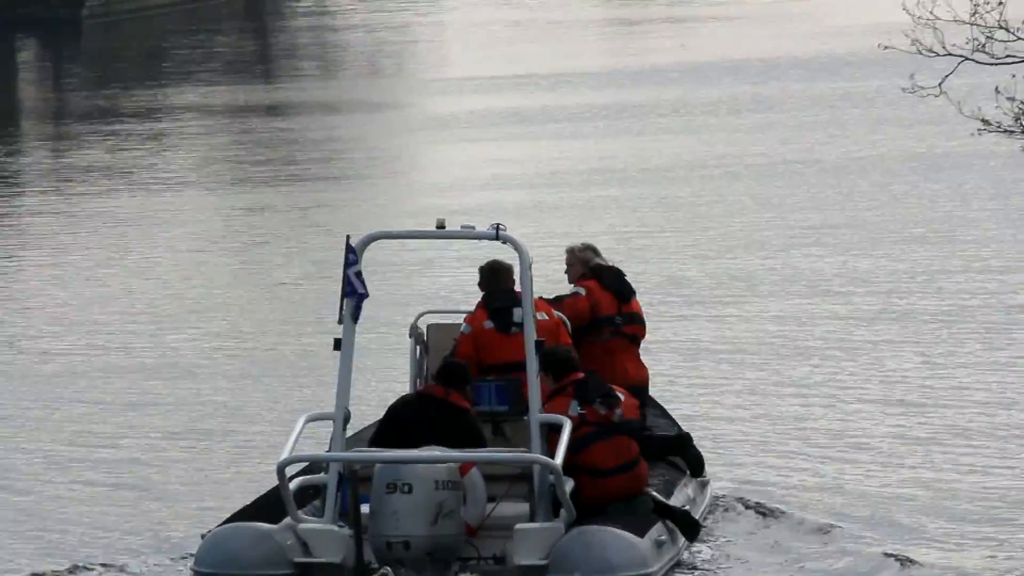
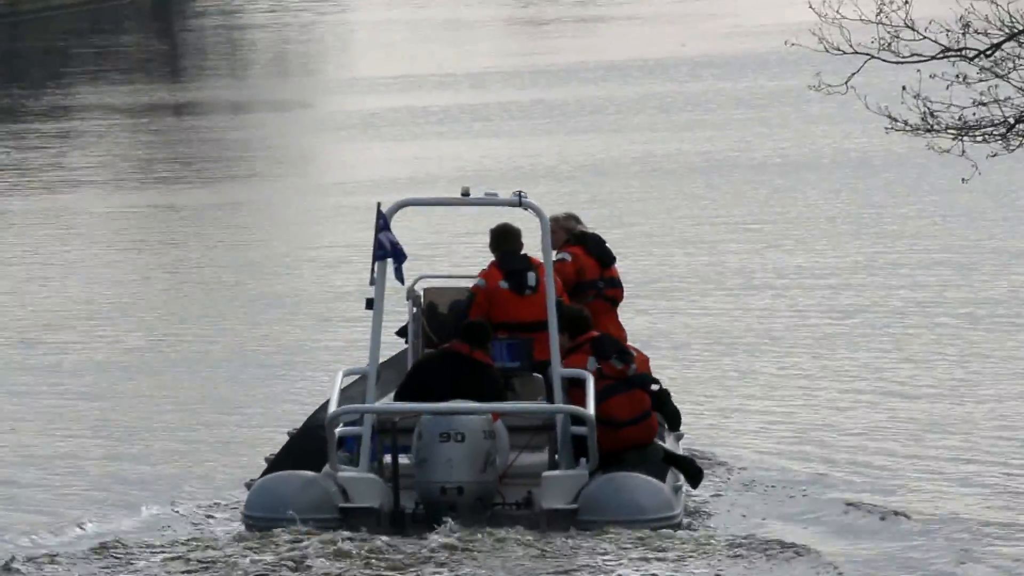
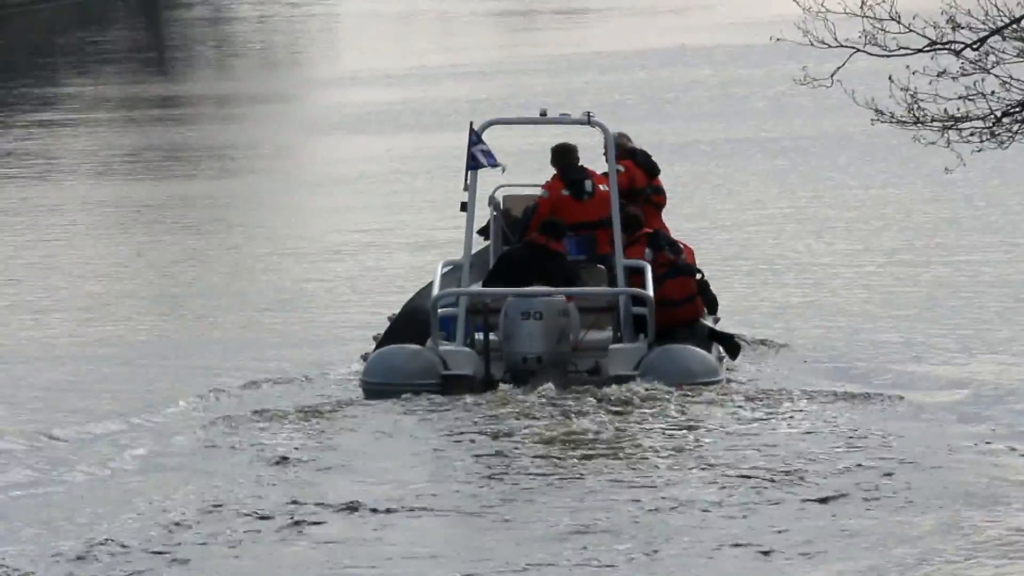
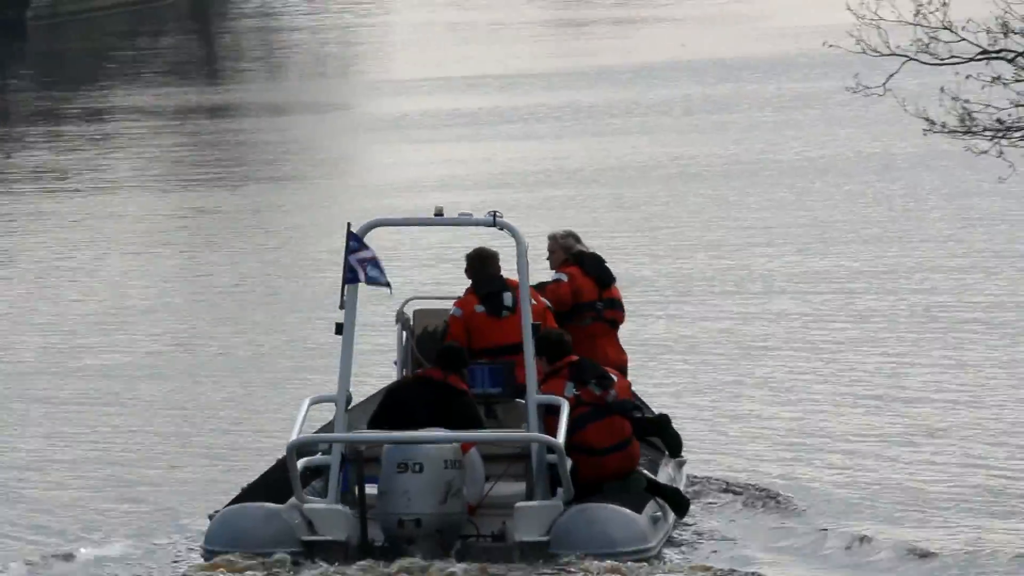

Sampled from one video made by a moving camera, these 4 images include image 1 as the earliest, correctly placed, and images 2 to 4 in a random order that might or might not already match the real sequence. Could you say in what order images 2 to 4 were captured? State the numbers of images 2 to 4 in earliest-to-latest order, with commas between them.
4, 2, 3
